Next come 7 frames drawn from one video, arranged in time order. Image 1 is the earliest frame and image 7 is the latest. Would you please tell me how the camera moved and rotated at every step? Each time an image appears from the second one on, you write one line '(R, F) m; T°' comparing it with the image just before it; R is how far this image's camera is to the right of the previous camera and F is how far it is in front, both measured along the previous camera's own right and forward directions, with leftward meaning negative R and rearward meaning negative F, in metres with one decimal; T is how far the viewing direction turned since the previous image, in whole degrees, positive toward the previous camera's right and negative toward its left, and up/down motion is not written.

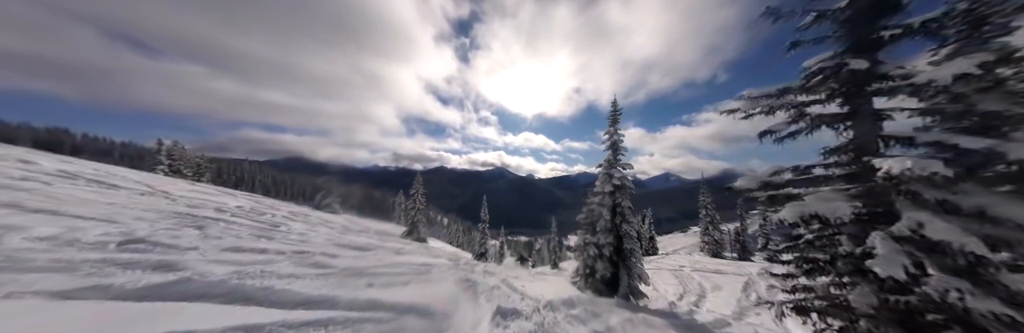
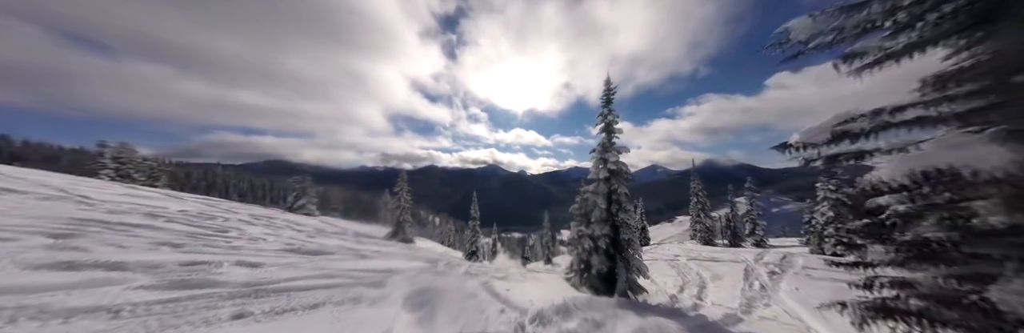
(+0.5, +2.1) m; +2°
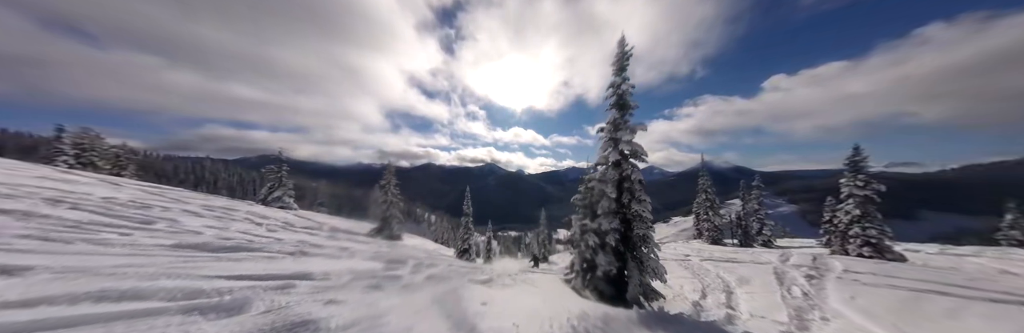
(+0.6, +3.4) m; 0°
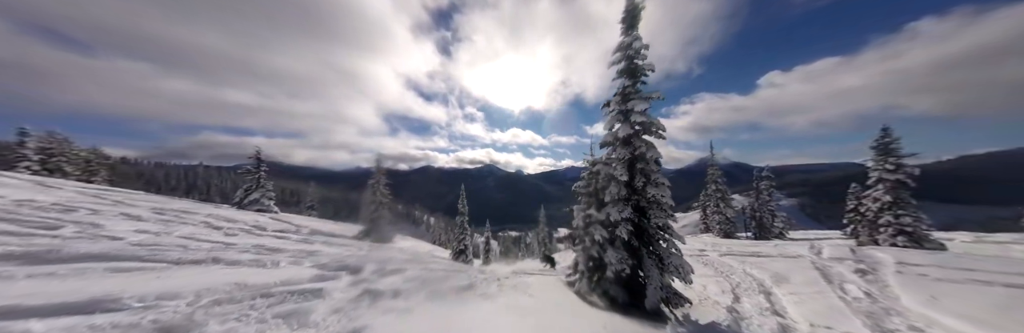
(+0.7, +2.8) m; 0°
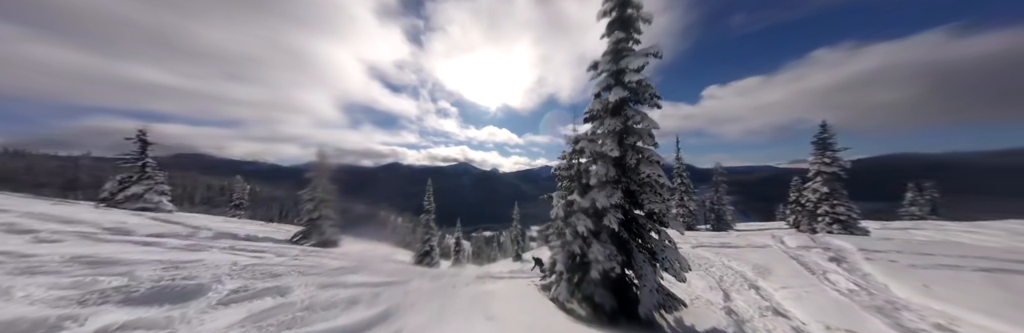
(+0.6, +3.1) m; +7°
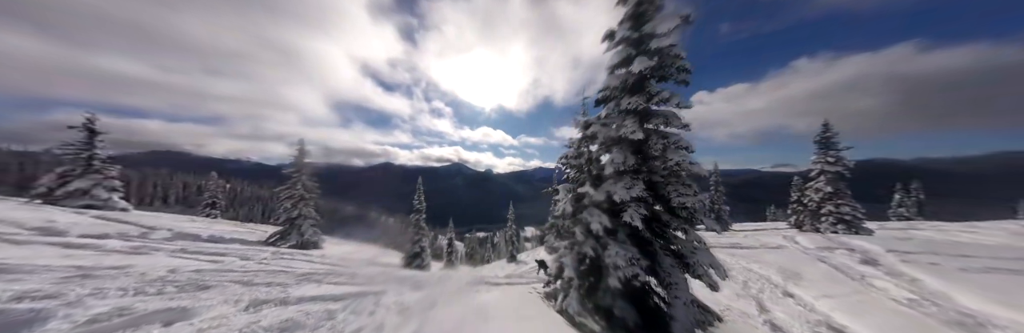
(-0.3, +1.9) m; +2°
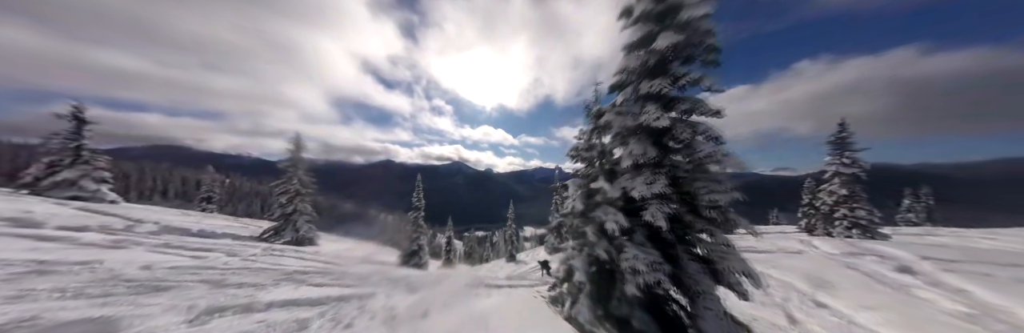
(-0.2, +1.0) m; 0°
